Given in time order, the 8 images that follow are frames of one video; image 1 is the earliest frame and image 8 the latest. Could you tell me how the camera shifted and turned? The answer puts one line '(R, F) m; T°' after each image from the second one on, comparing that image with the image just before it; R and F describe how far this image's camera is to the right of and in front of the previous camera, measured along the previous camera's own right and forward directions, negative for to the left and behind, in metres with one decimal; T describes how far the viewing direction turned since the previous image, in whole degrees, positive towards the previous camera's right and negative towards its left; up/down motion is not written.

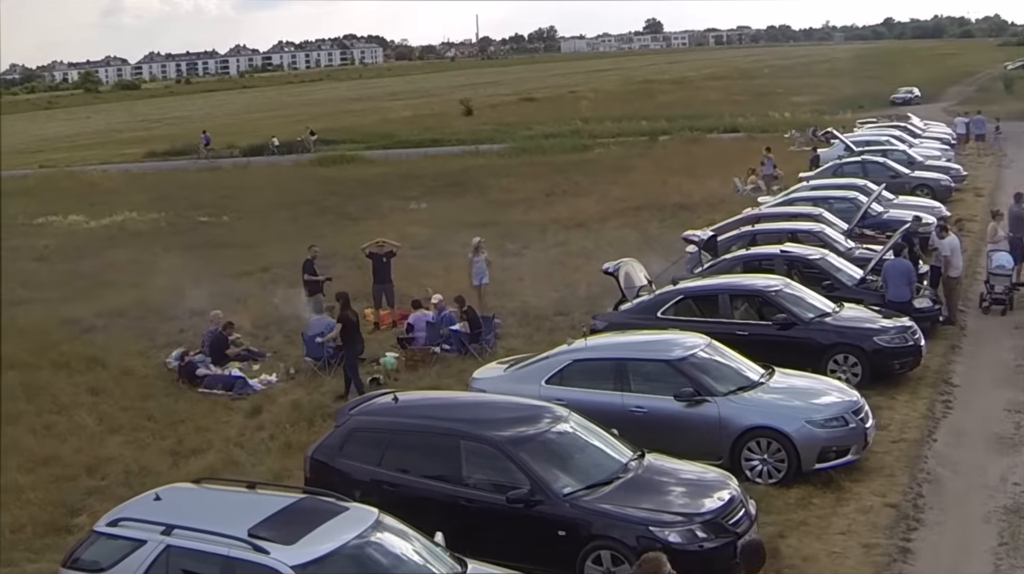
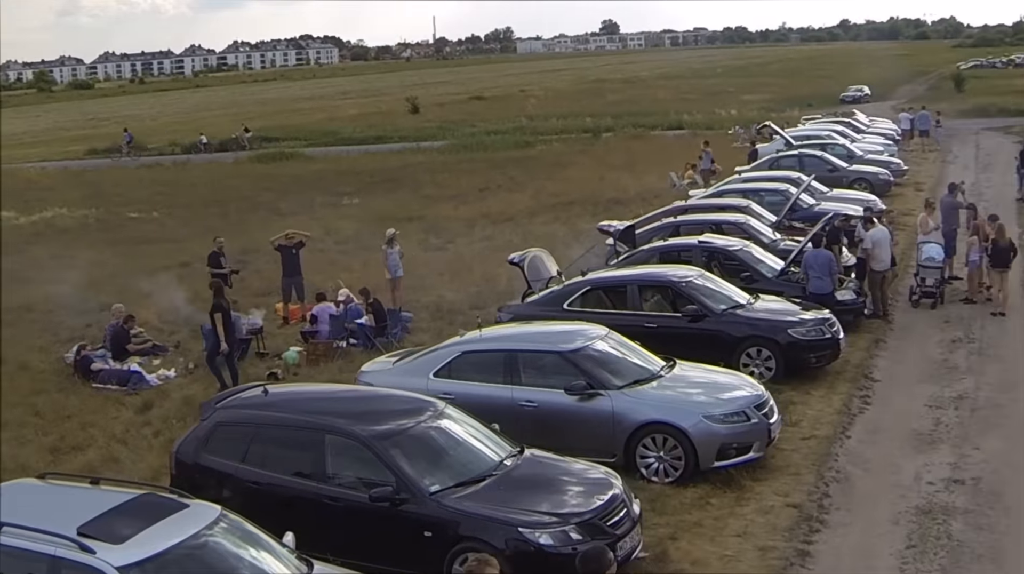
(+0.8, +0.8) m; +2°
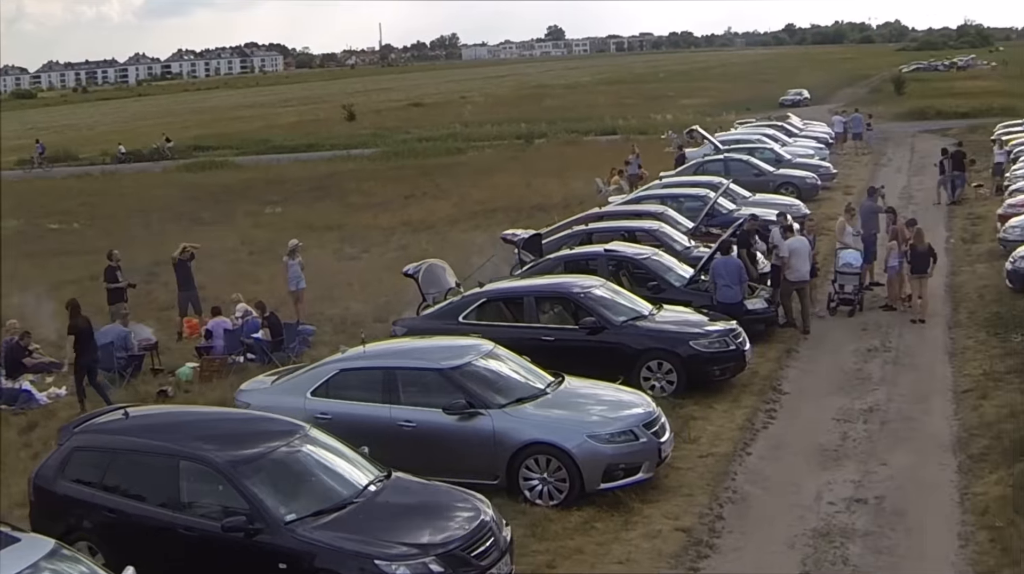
(+0.7, +0.6) m; +2°
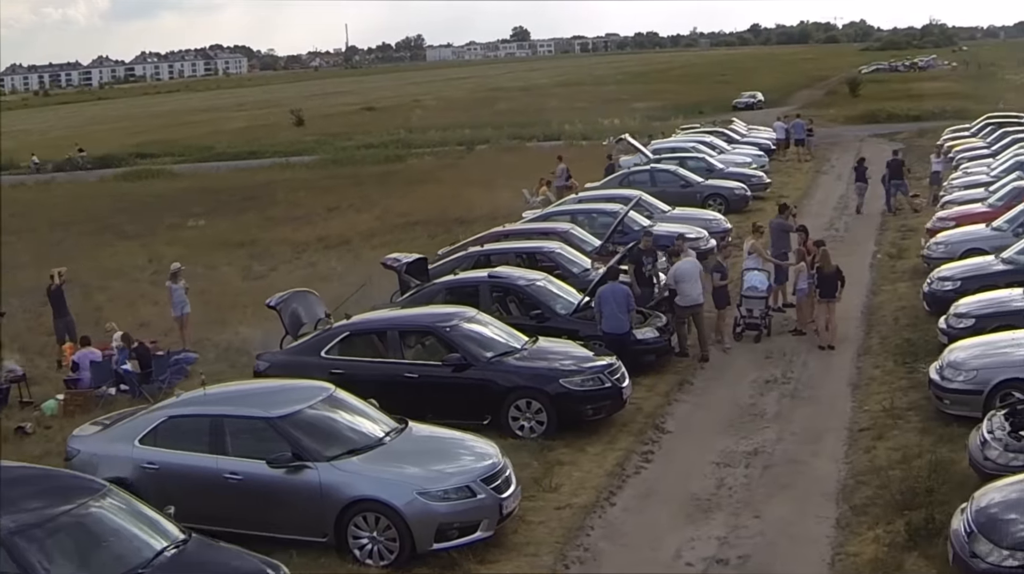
(+1.2, +0.9) m; +1°
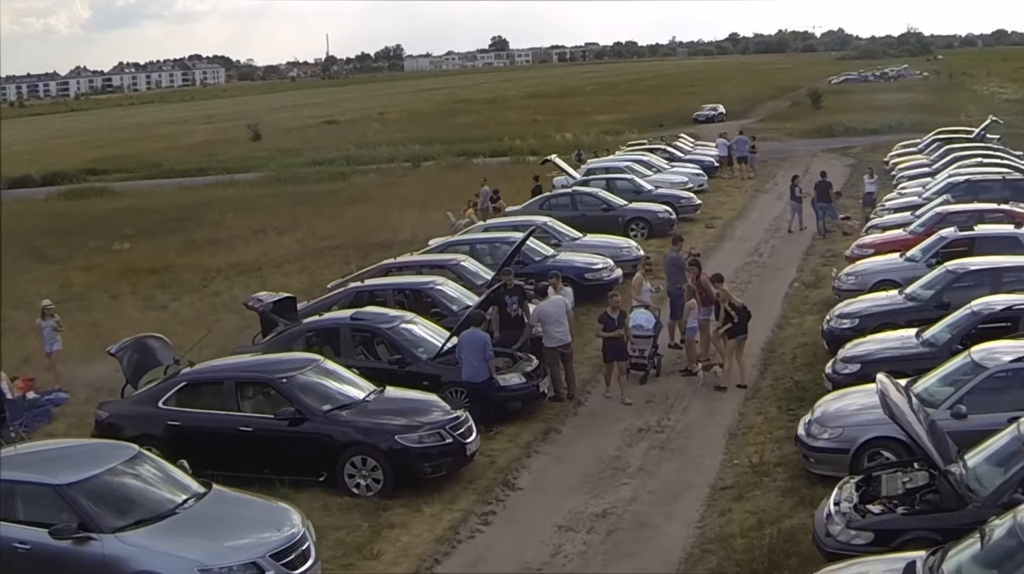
(+1.4, +0.7) m; 0°
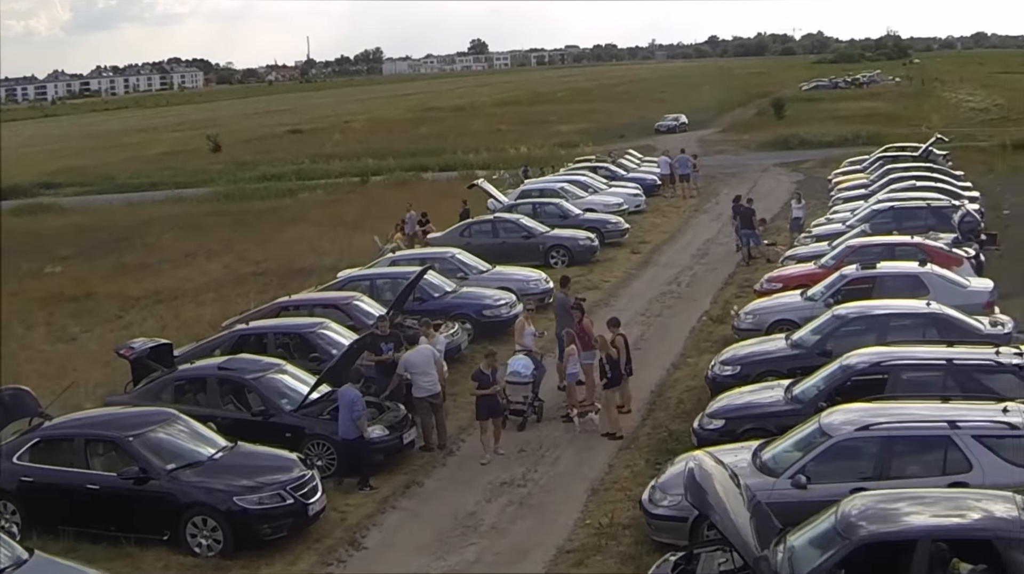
(+1.3, +0.2) m; 0°
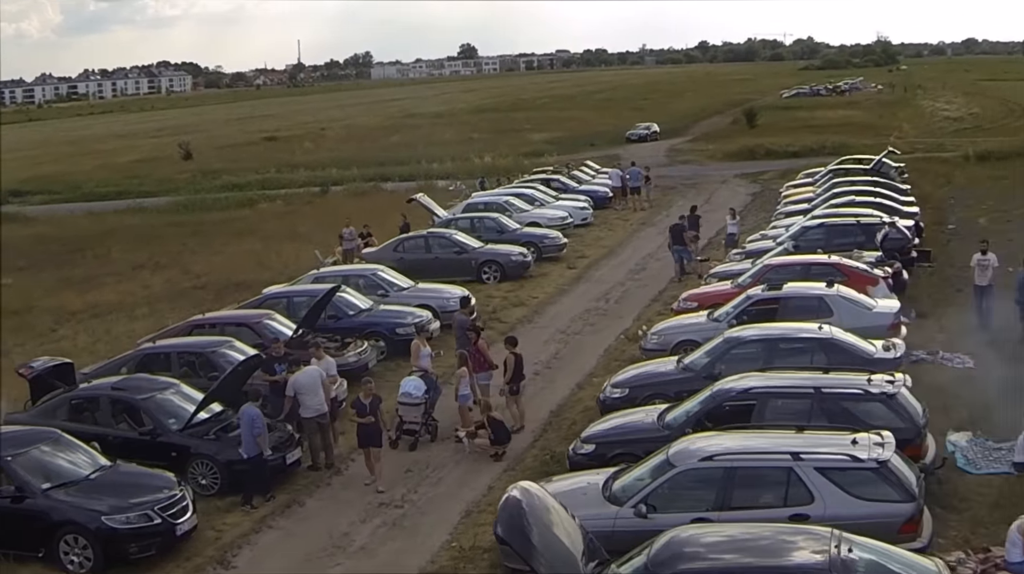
(+1.3, -0.2) m; 0°
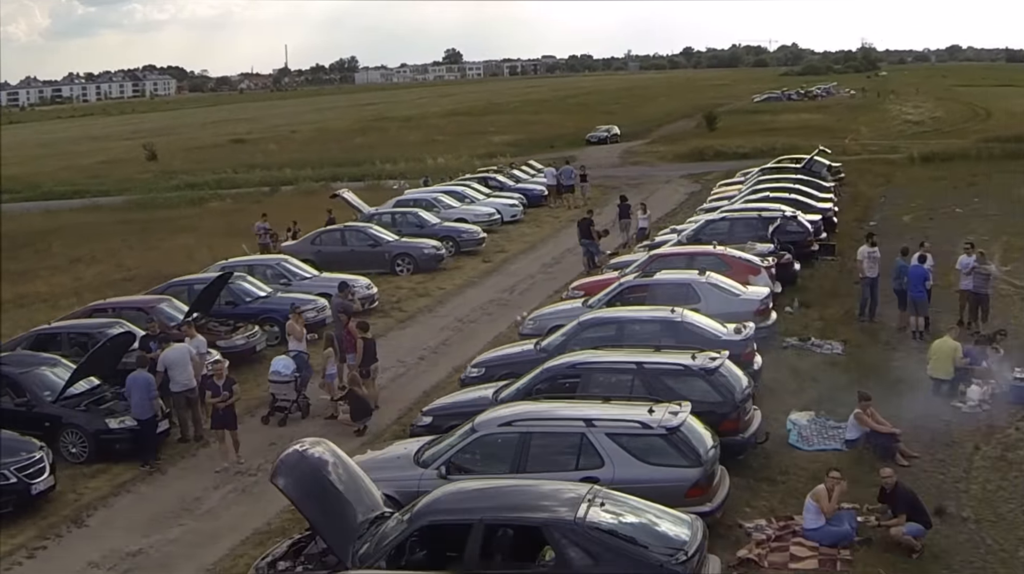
(+1.7, -0.7) m; 0°
